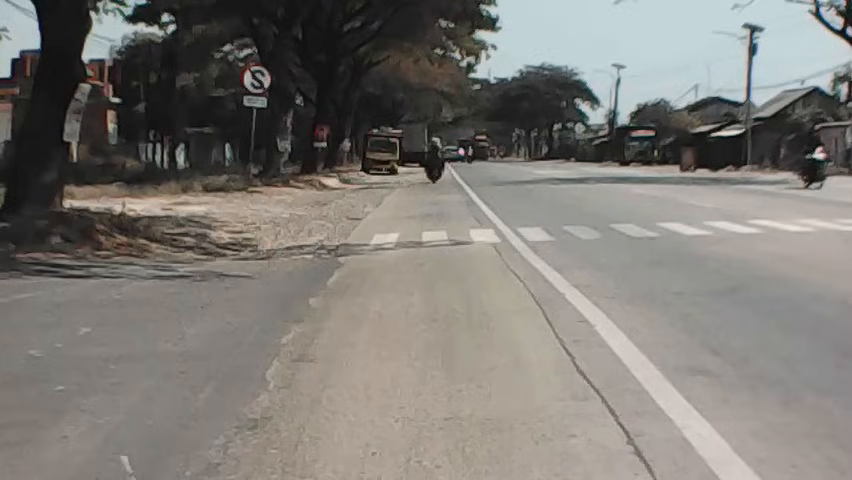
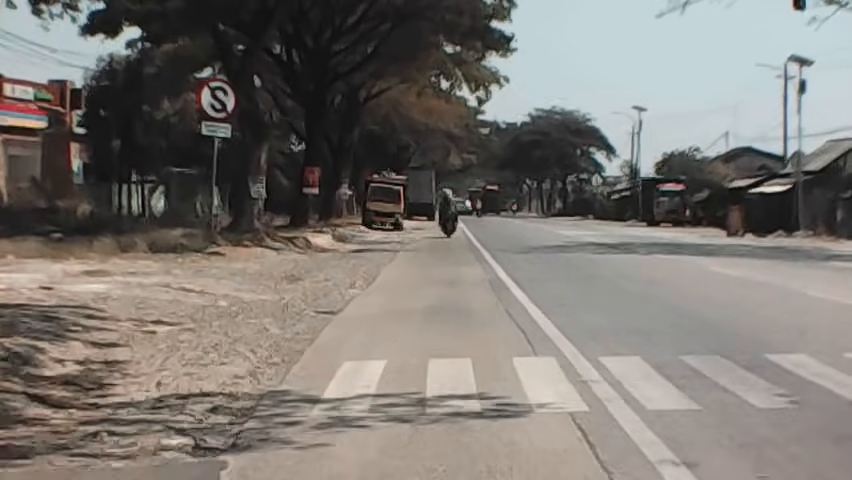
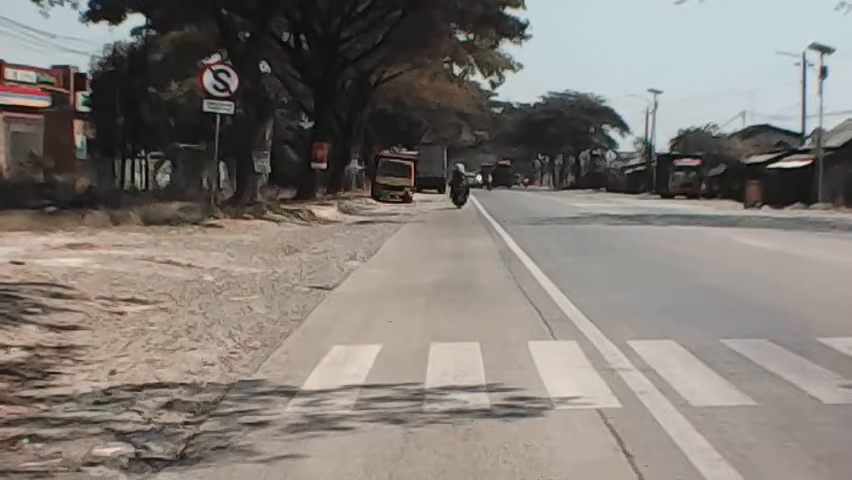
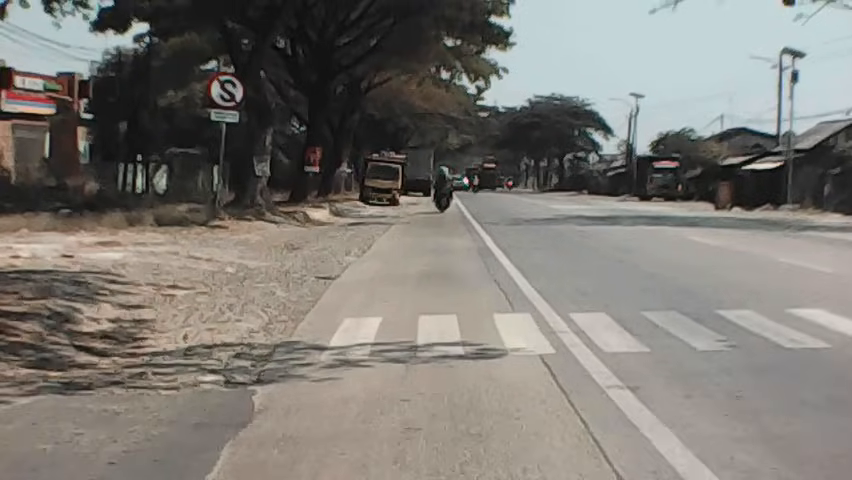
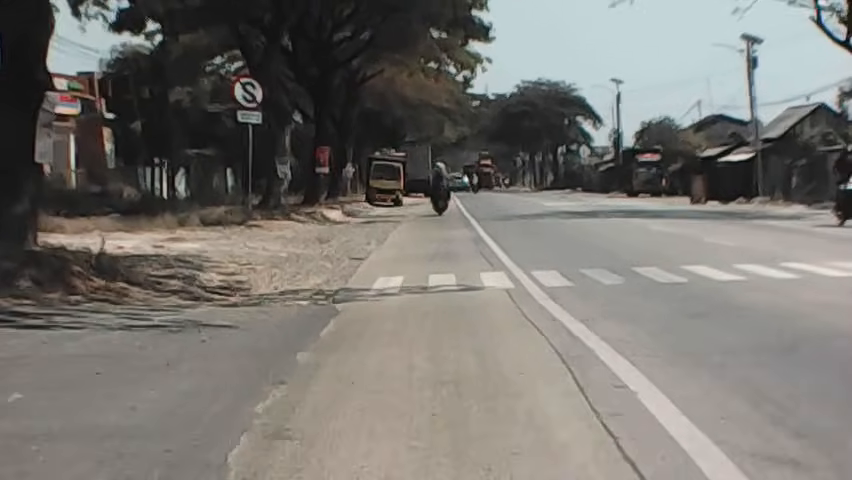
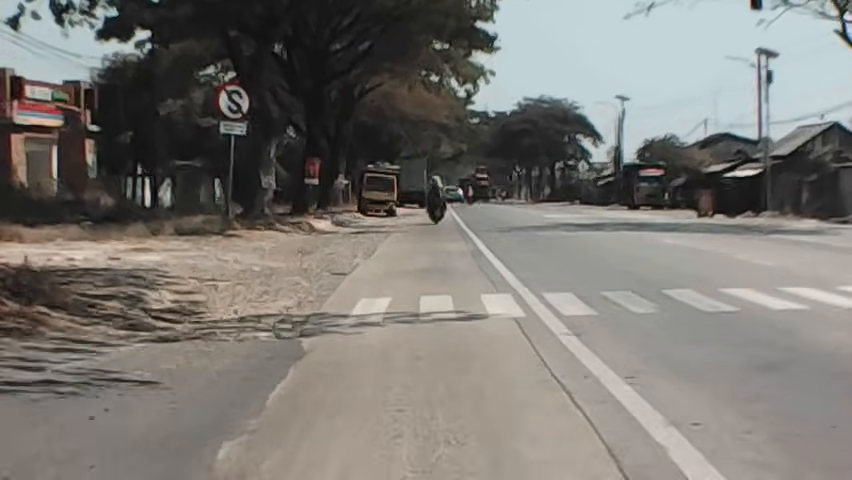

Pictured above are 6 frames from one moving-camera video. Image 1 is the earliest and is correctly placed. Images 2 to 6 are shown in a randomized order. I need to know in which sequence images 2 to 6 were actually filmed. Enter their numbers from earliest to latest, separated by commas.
5, 6, 4, 2, 3
